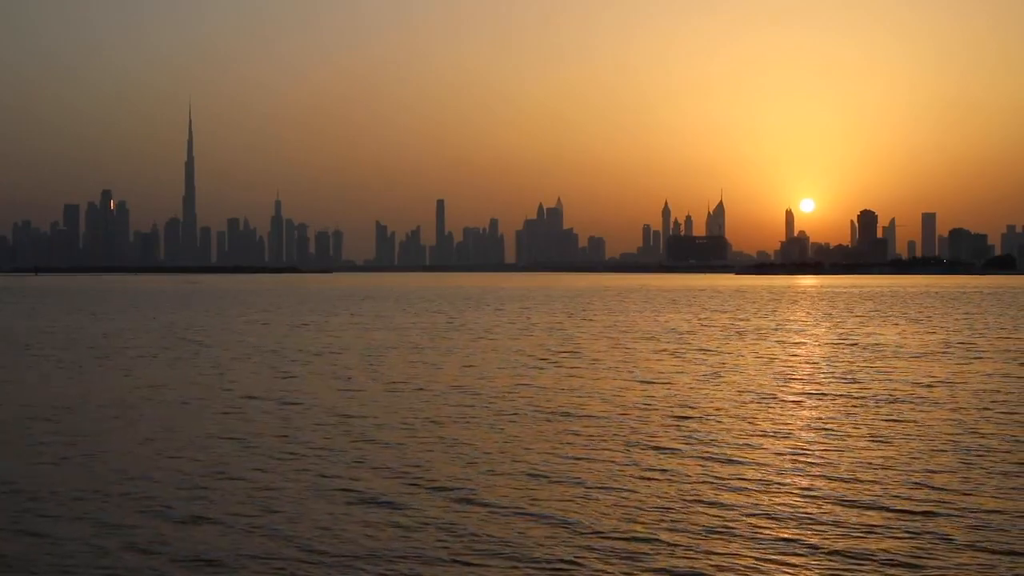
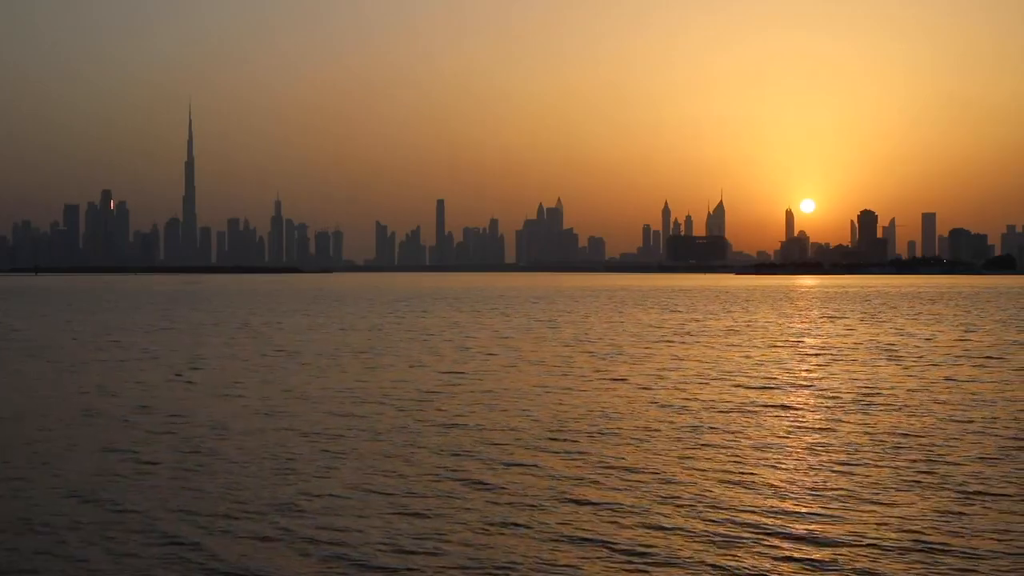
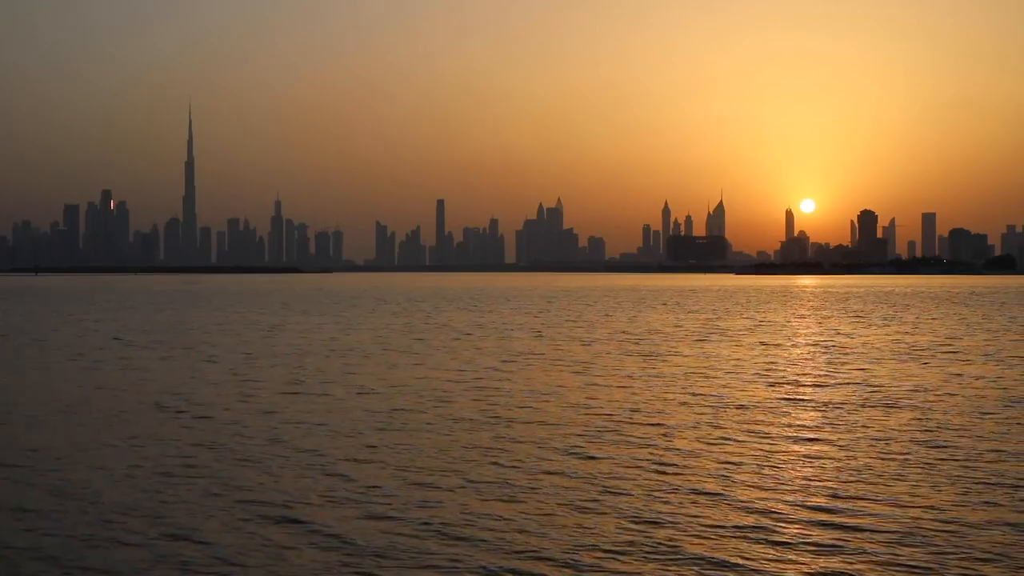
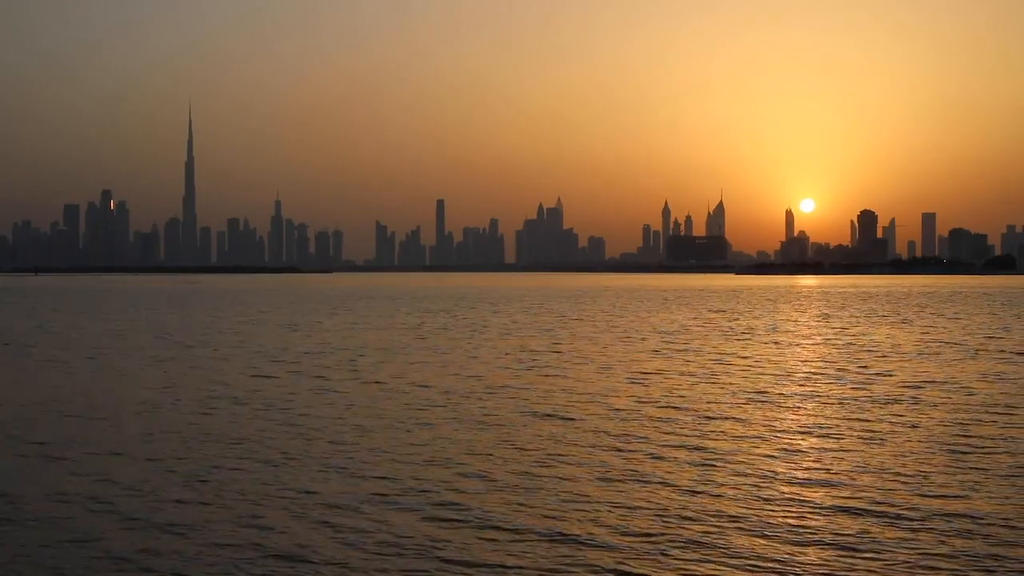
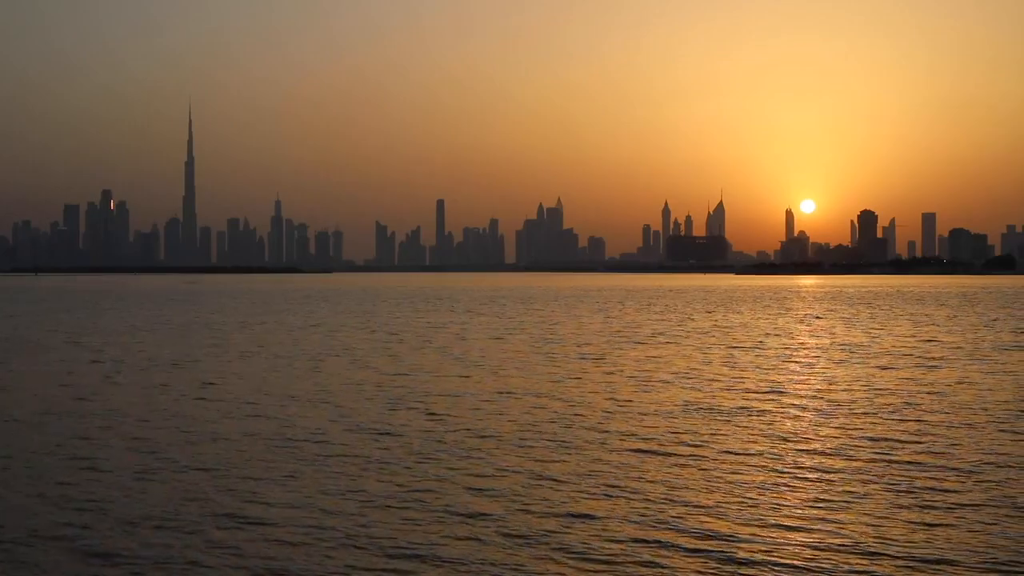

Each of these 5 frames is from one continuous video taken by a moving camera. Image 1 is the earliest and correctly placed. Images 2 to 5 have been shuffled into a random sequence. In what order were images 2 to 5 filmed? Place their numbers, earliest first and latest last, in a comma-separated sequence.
4, 3, 2, 5
